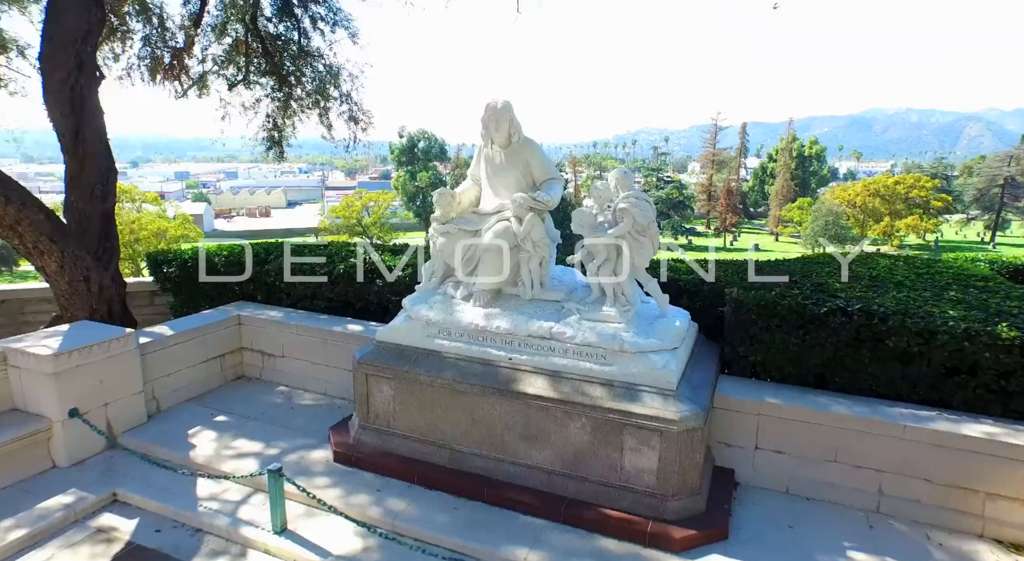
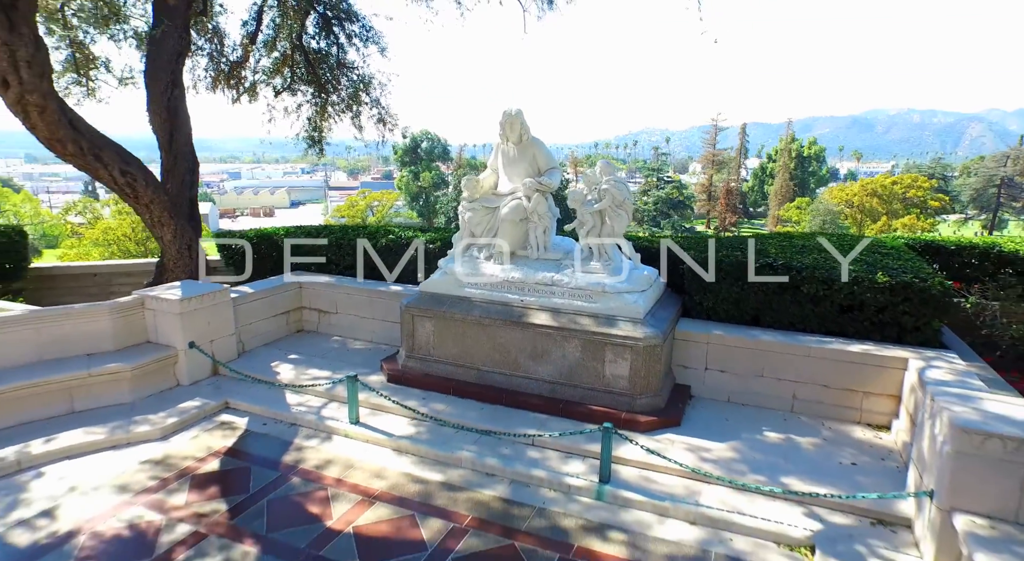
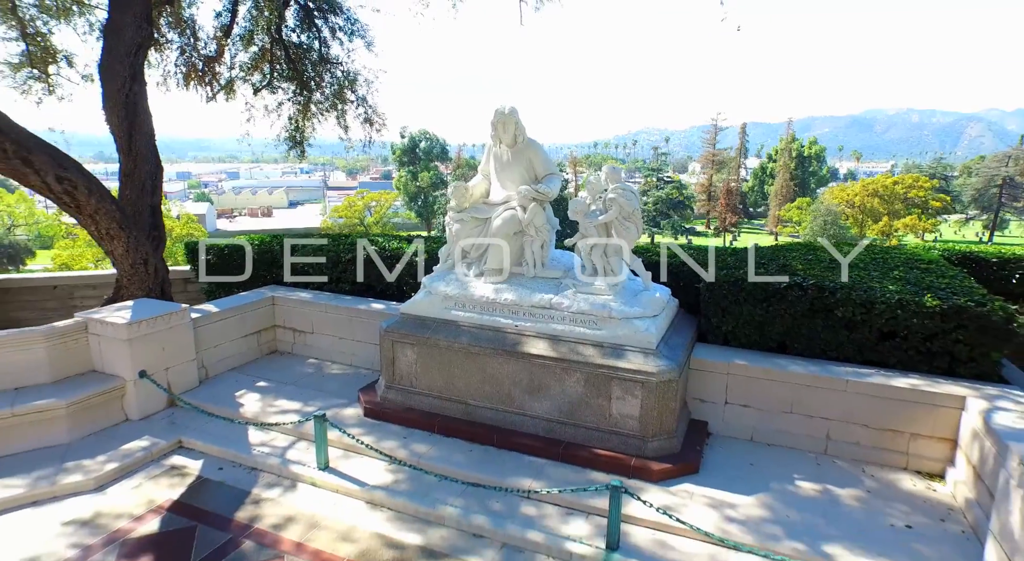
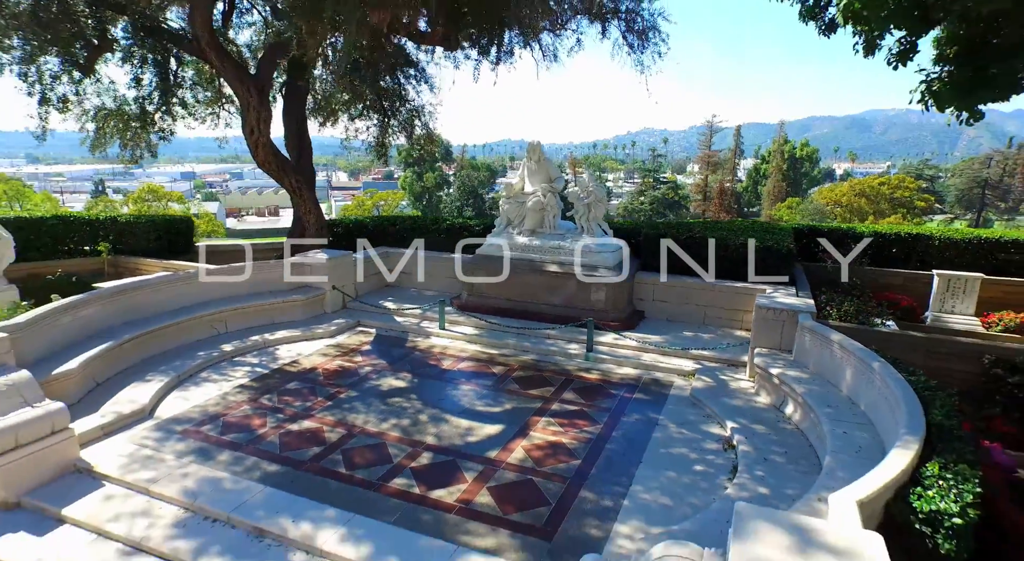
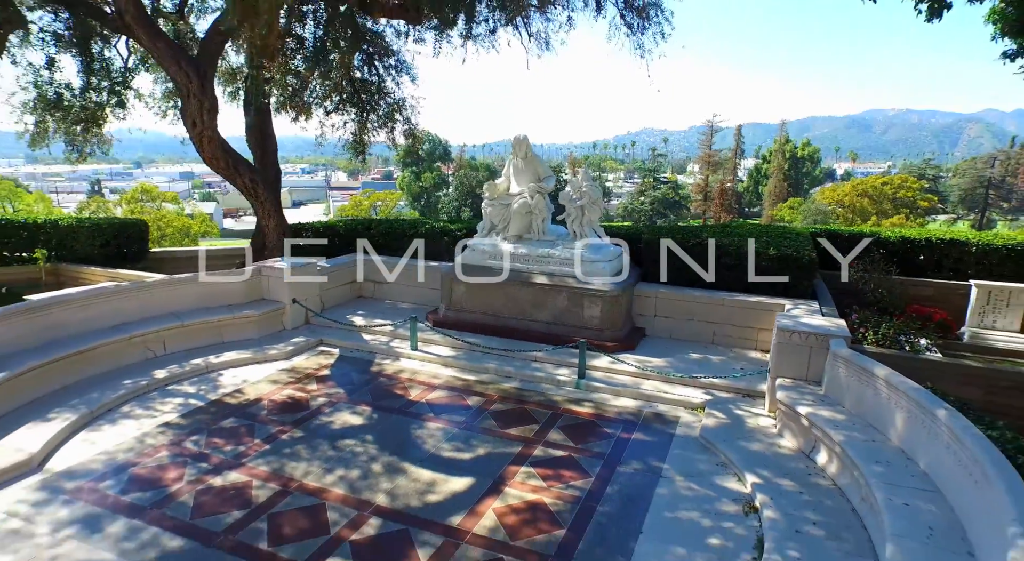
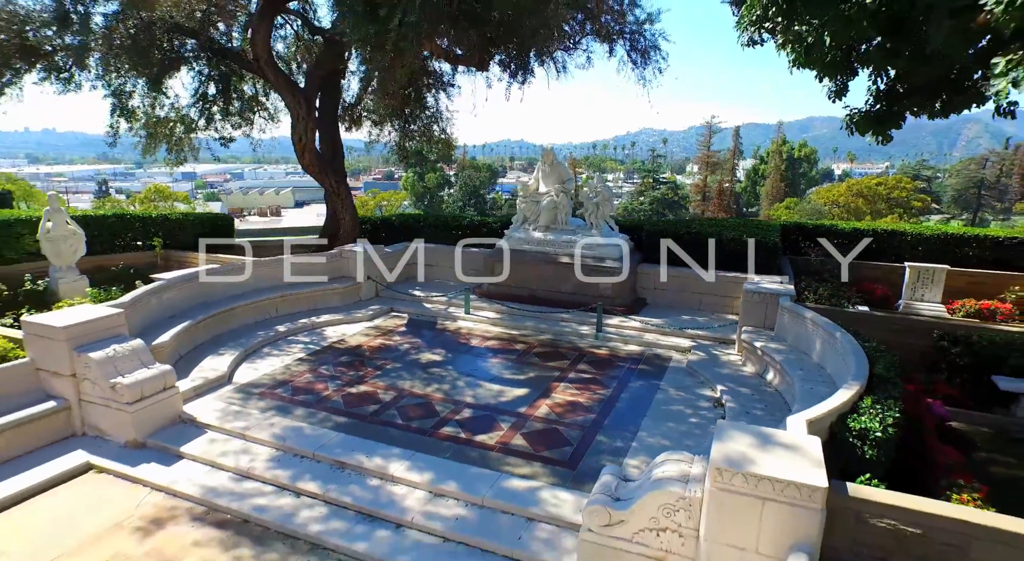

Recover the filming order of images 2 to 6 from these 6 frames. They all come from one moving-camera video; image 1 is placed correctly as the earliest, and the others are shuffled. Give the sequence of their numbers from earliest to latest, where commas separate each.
3, 2, 5, 4, 6
